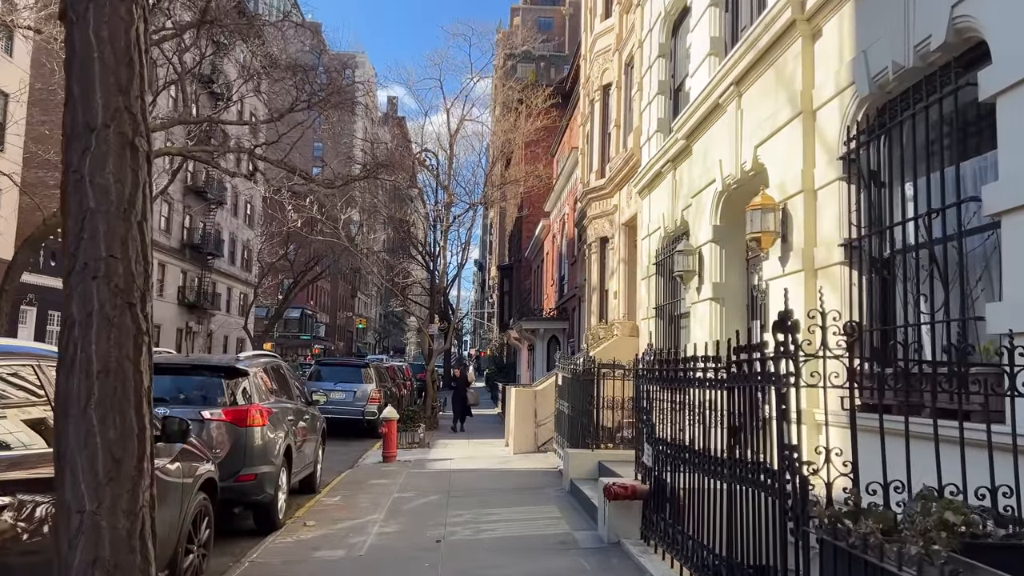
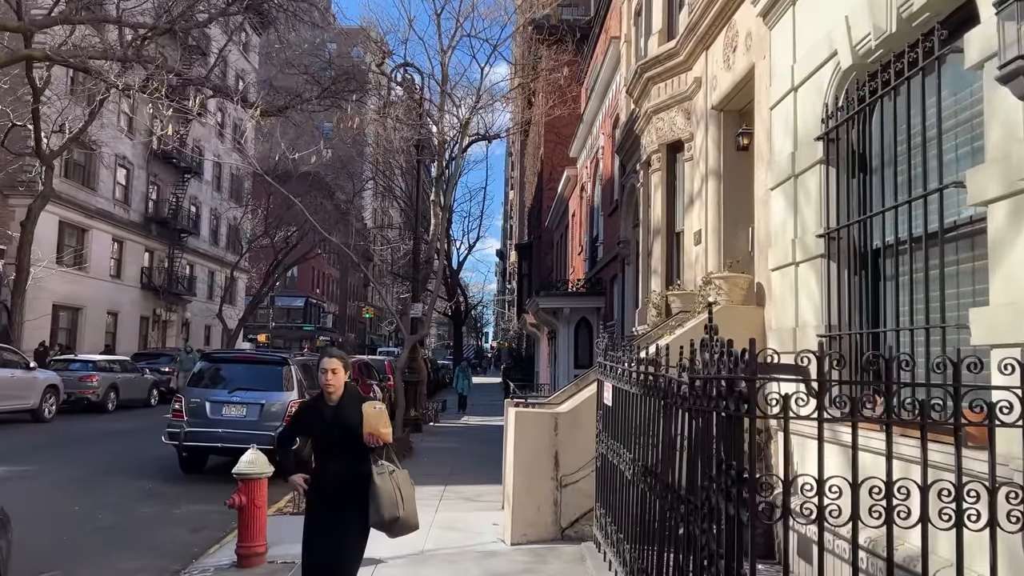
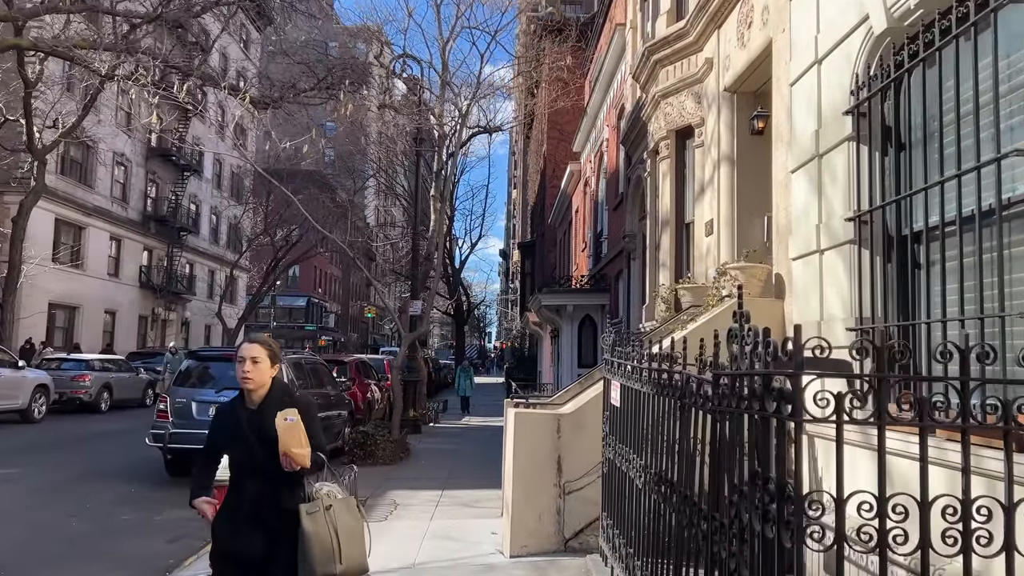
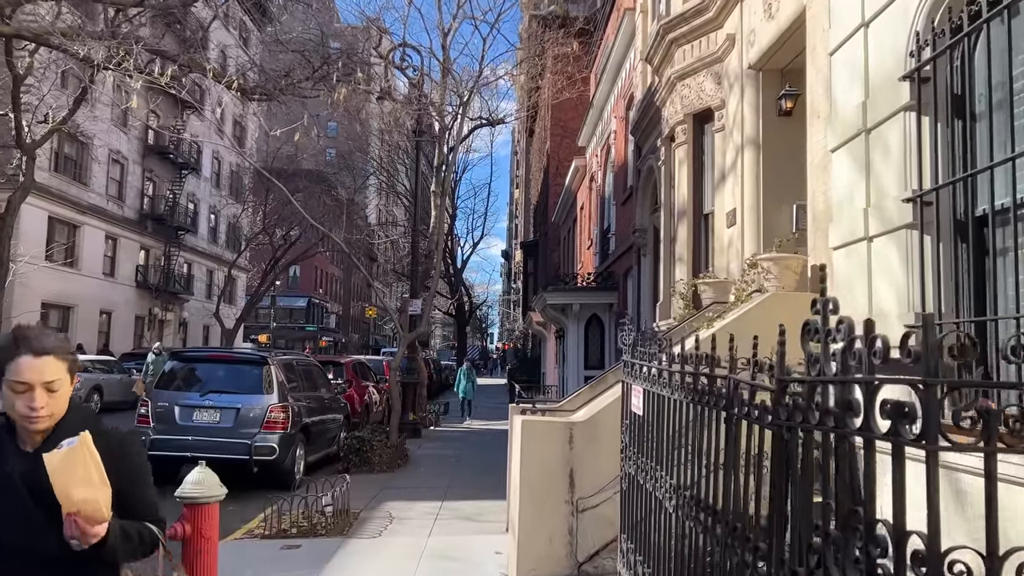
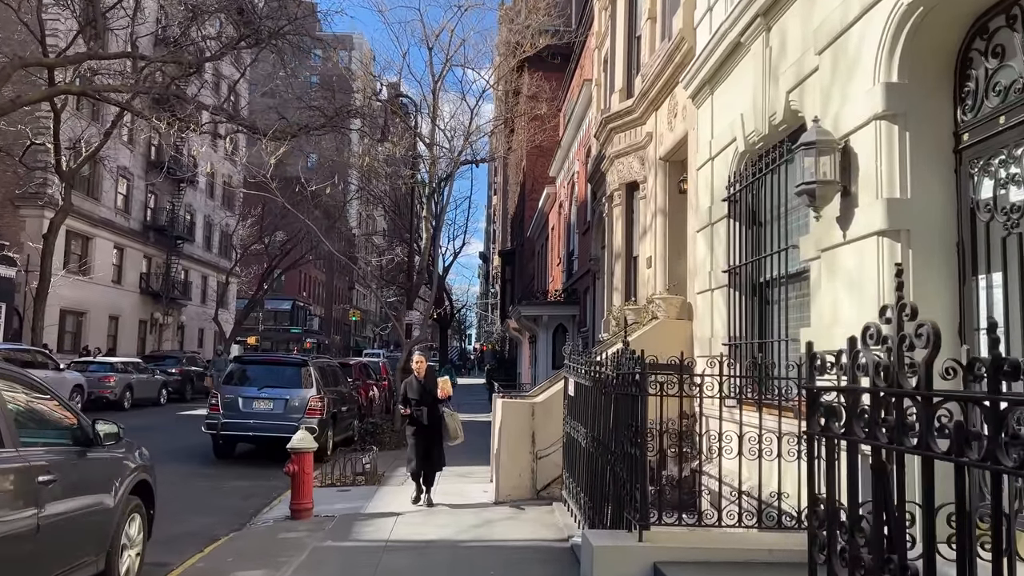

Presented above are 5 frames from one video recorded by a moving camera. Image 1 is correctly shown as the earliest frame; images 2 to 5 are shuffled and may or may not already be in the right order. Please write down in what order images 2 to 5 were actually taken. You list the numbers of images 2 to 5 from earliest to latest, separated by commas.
5, 2, 3, 4
